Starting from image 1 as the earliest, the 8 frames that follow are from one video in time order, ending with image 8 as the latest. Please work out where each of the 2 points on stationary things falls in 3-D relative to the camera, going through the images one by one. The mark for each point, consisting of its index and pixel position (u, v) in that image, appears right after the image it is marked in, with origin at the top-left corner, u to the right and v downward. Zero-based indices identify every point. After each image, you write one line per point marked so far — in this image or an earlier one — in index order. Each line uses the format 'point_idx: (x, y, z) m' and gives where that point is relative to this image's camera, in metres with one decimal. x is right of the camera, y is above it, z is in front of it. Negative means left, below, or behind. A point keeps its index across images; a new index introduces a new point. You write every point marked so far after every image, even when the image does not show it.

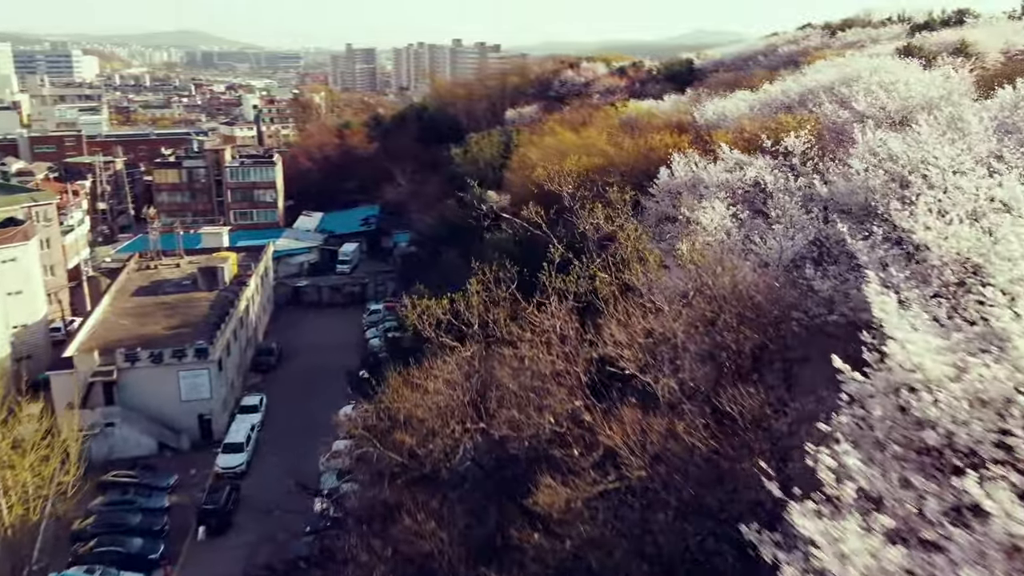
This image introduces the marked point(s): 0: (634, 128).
0: (+2.9, +3.7, +19.2) m
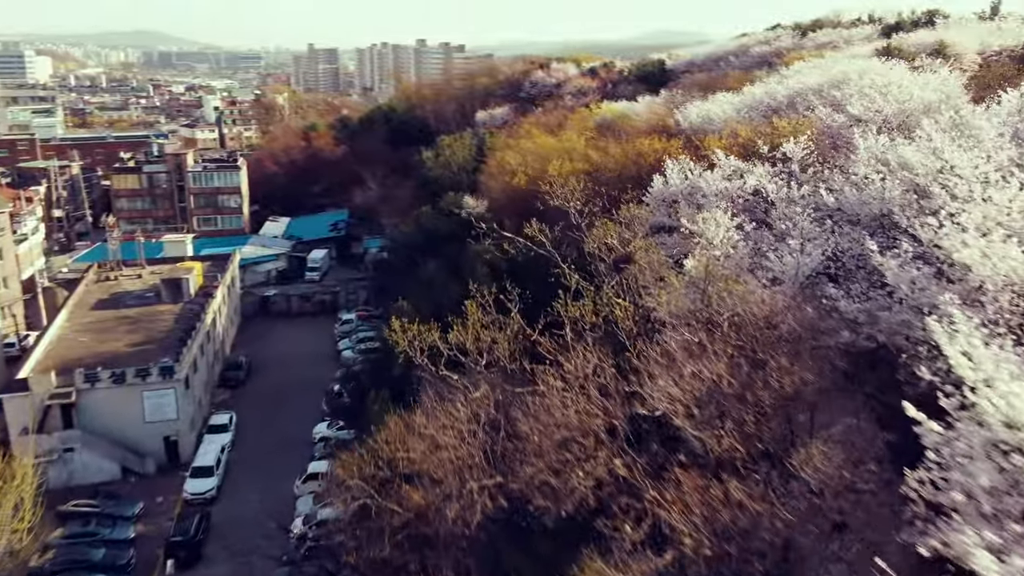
0: (+2.4, +3.6, +18.8) m
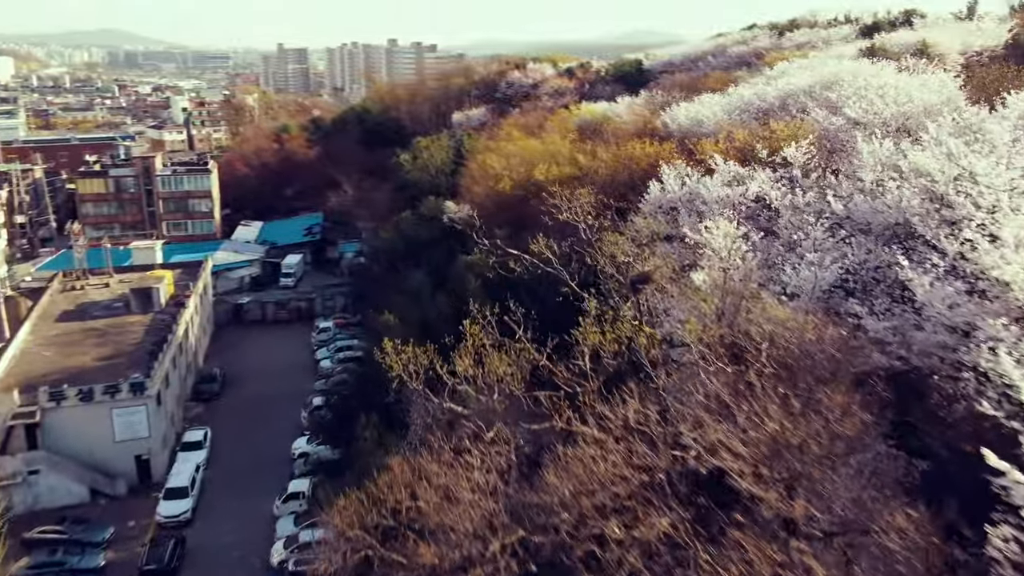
0: (+1.9, +3.5, +18.4) m
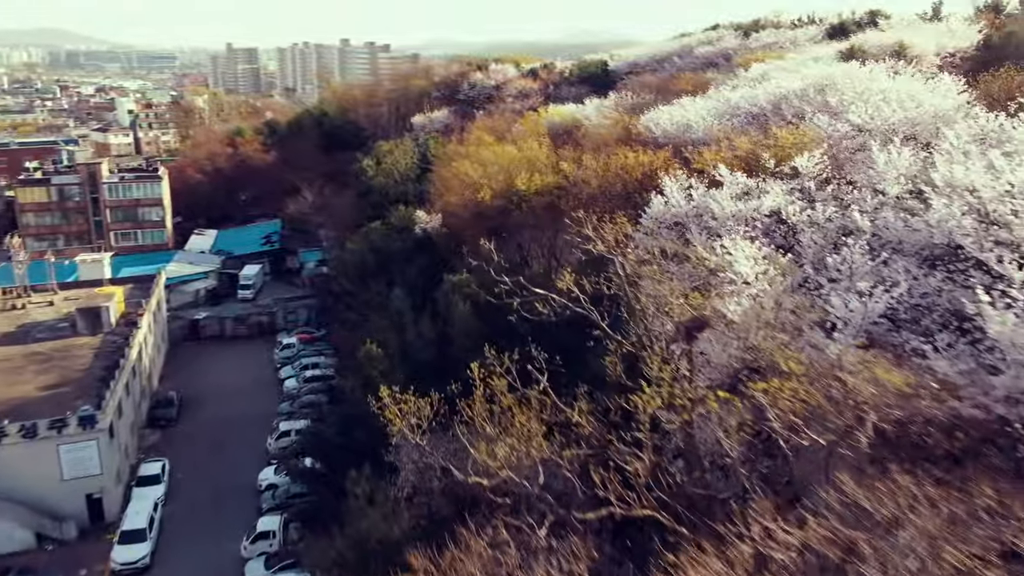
0: (+1.4, +3.2, +17.7) m
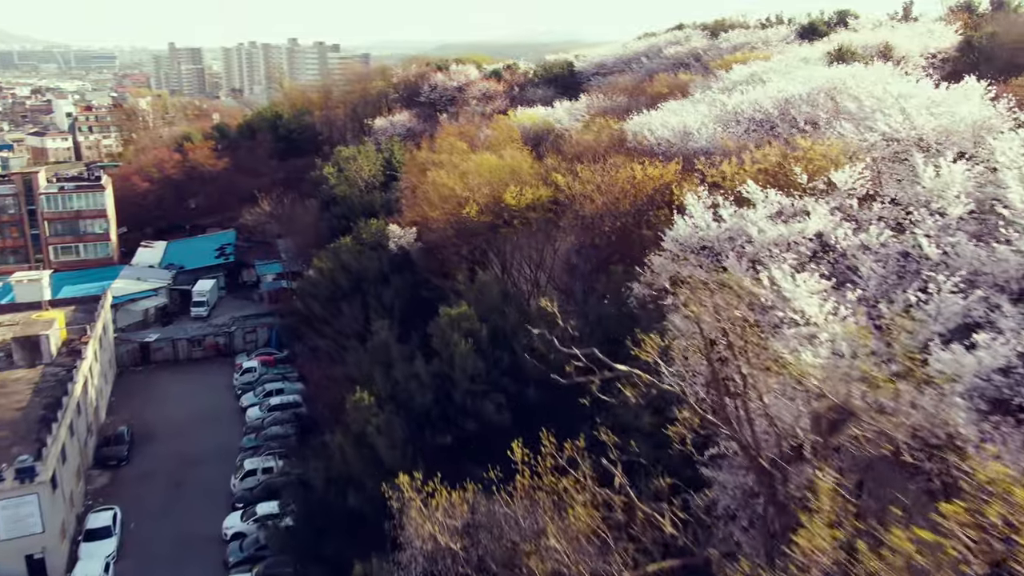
0: (+0.9, +2.9, +16.6) m
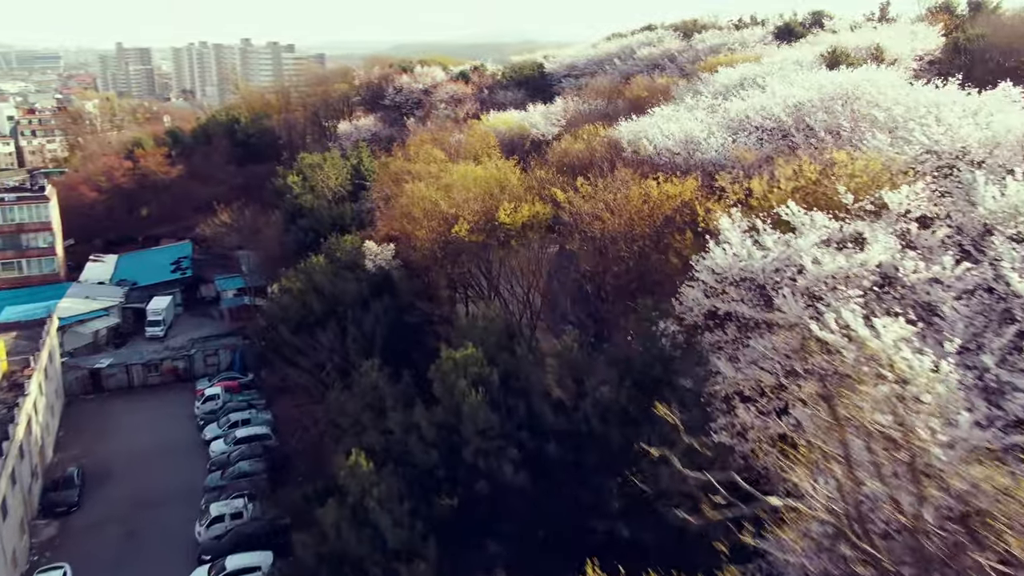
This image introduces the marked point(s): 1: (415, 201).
0: (+0.6, +2.5, +15.6) m
1: (-1.5, +1.4, +12.6) m
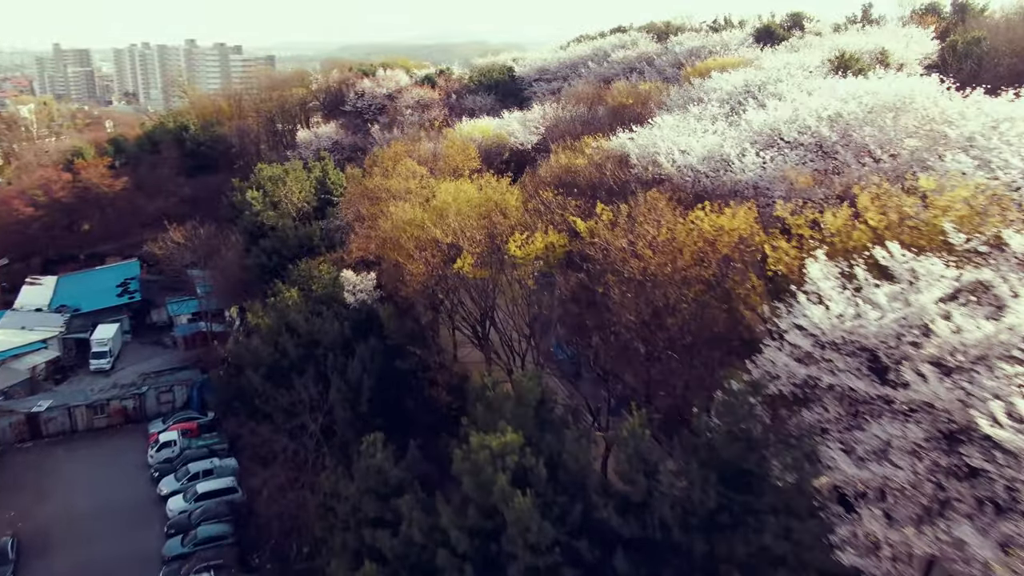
0: (+0.4, +2.0, +14.2) m
1: (-1.5, +0.8, +11.1) m
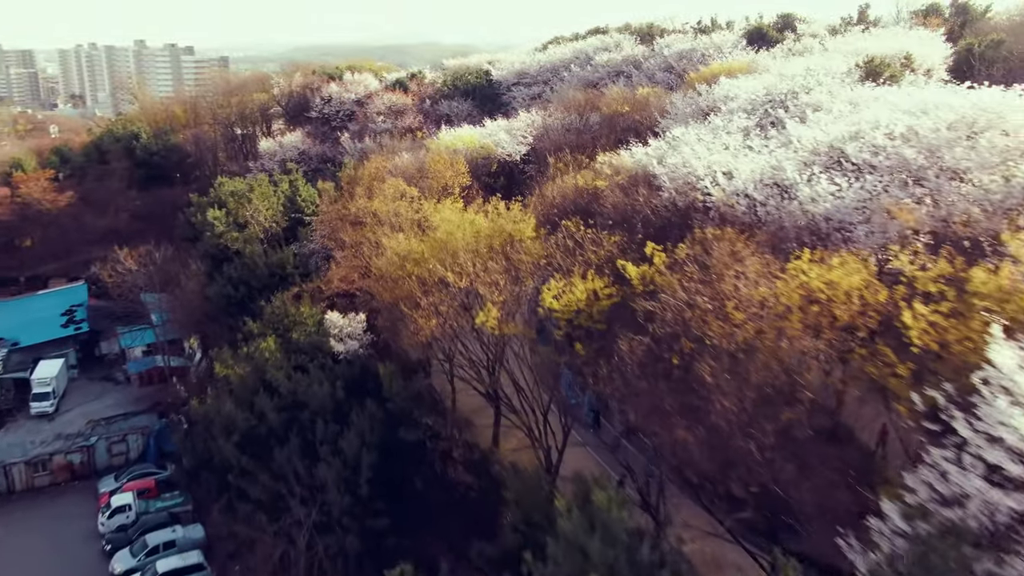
0: (+0.5, +1.5, +12.5) m
1: (-1.2, +0.2, +9.3) m
